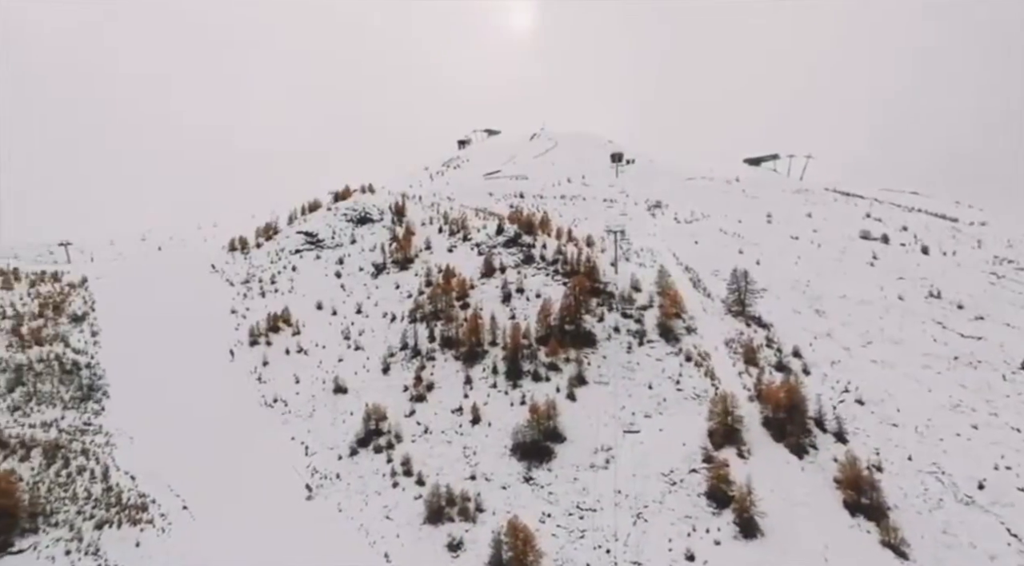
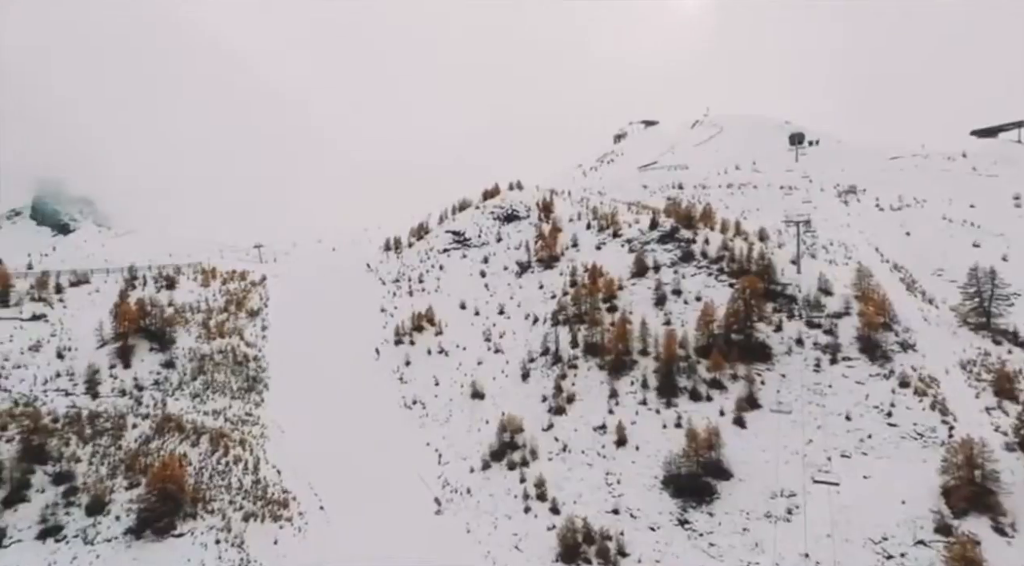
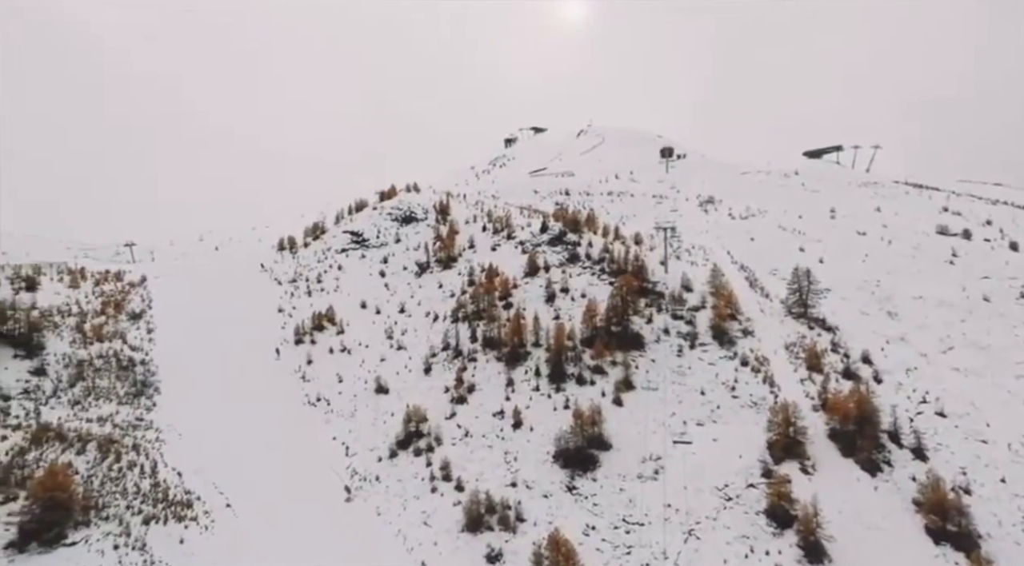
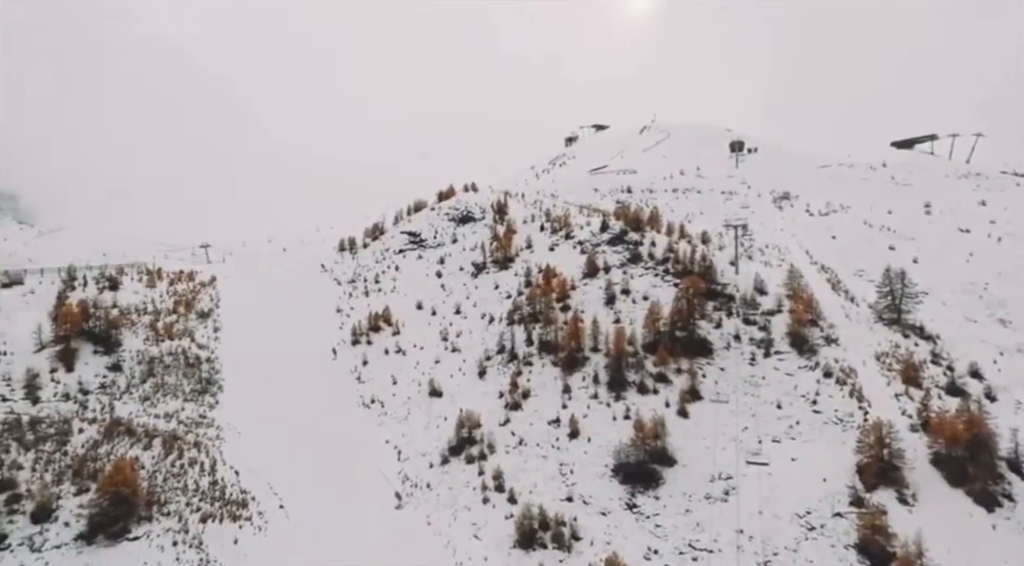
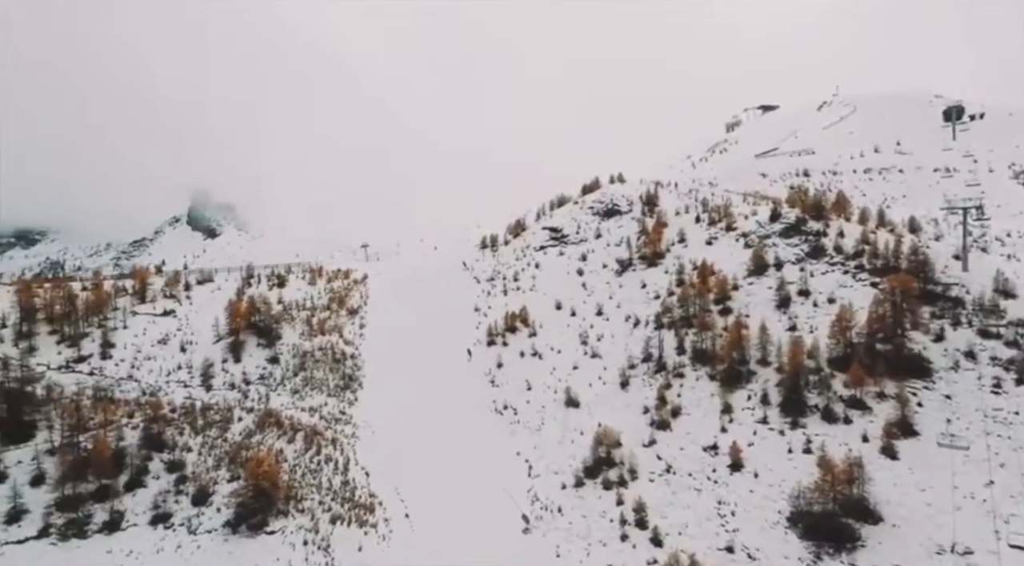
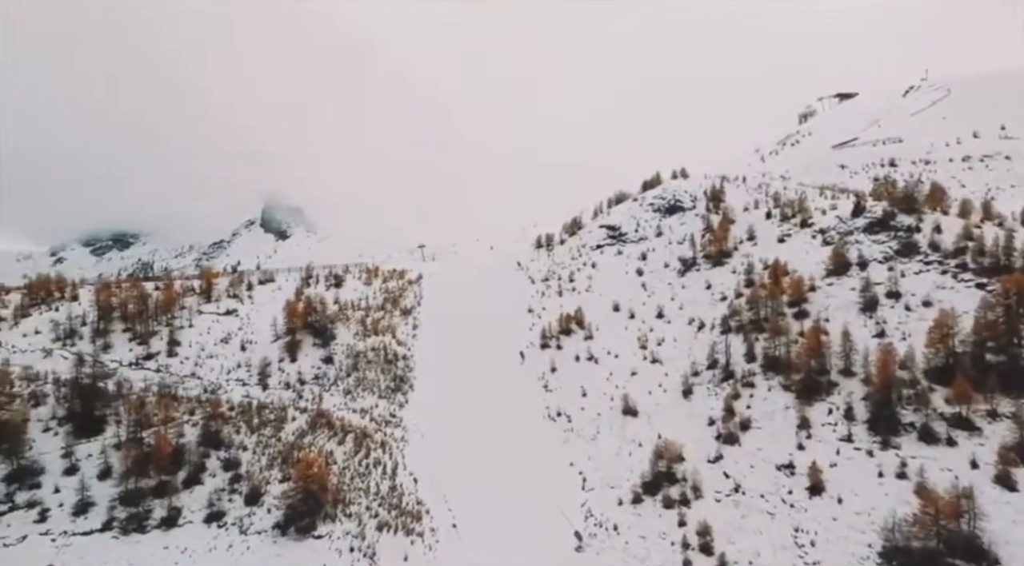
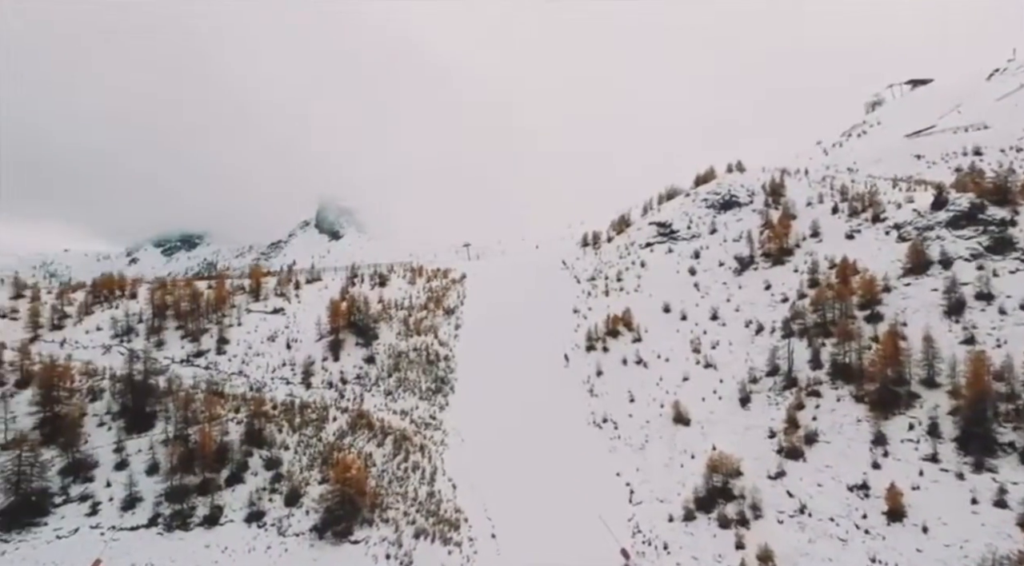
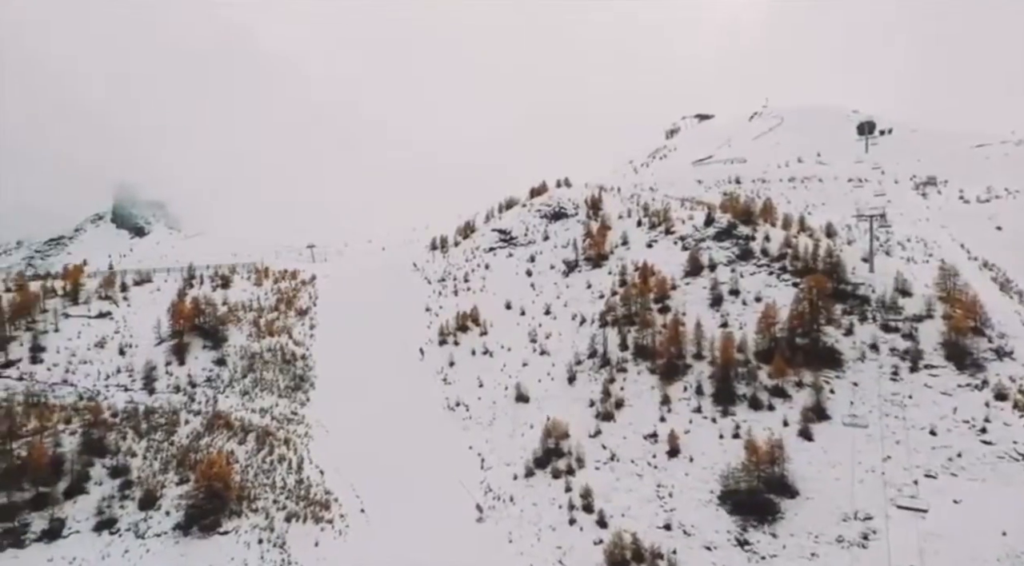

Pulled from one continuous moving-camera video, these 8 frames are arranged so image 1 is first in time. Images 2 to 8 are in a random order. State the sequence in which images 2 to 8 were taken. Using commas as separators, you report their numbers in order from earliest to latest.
3, 4, 2, 8, 5, 6, 7
